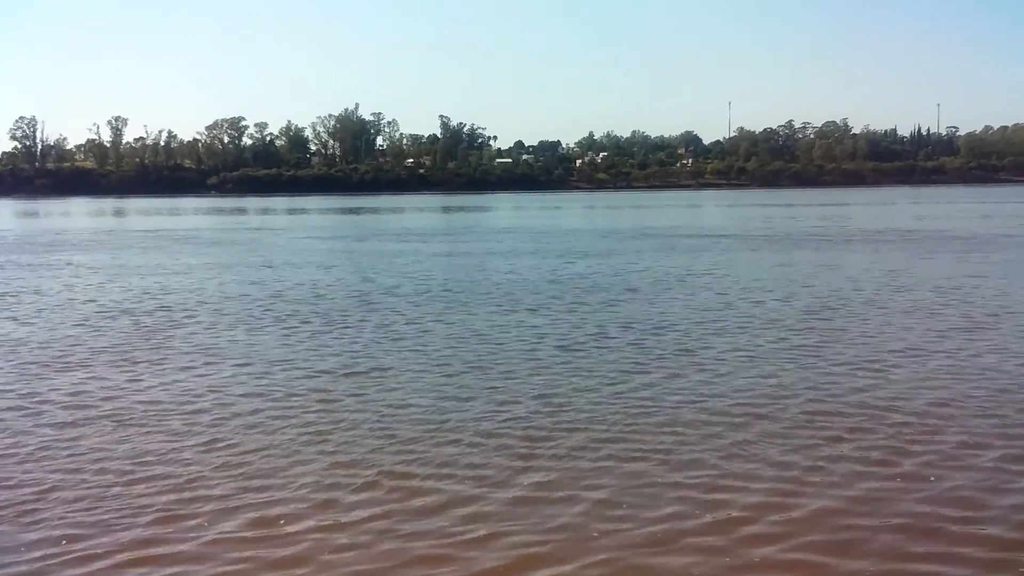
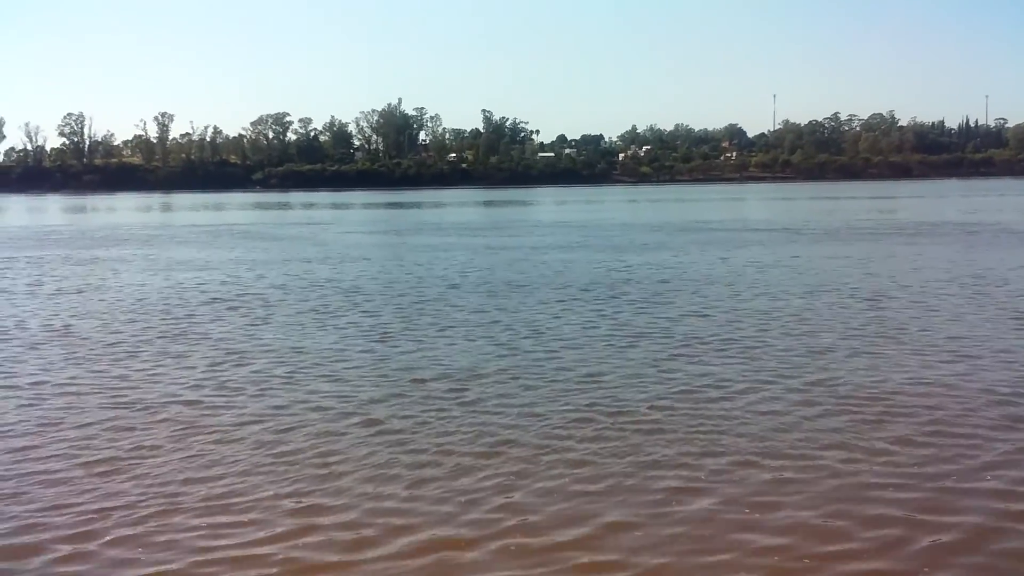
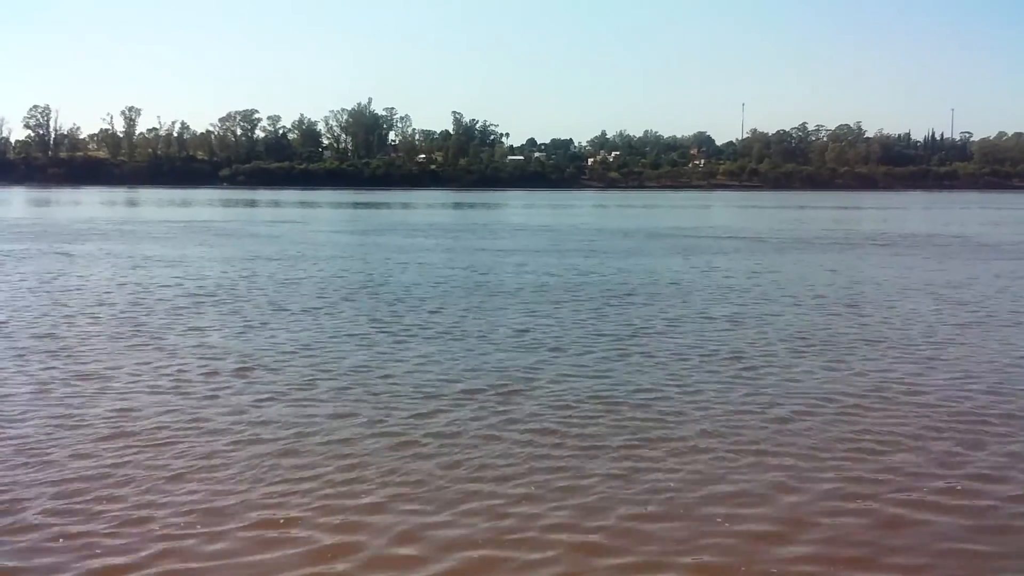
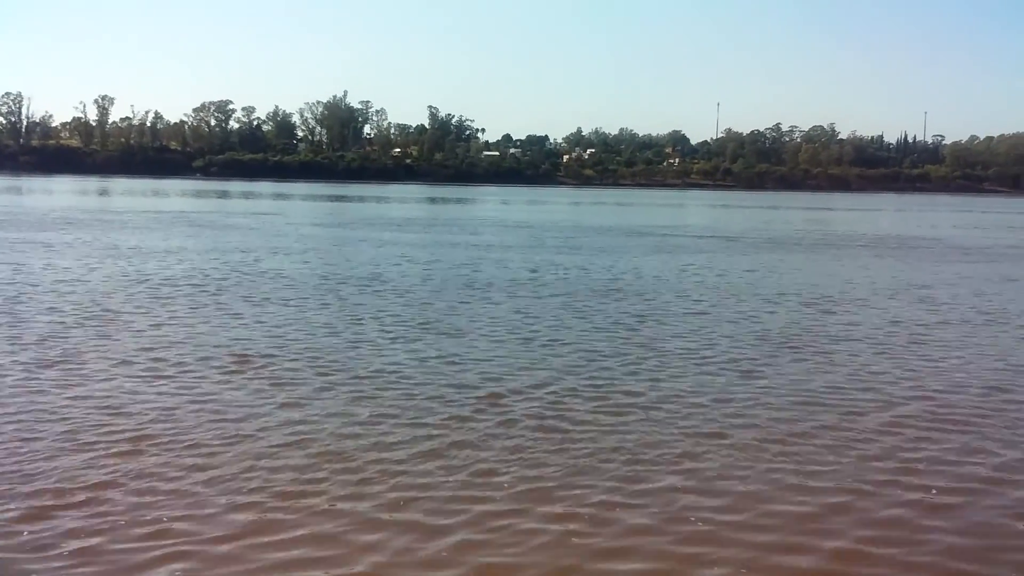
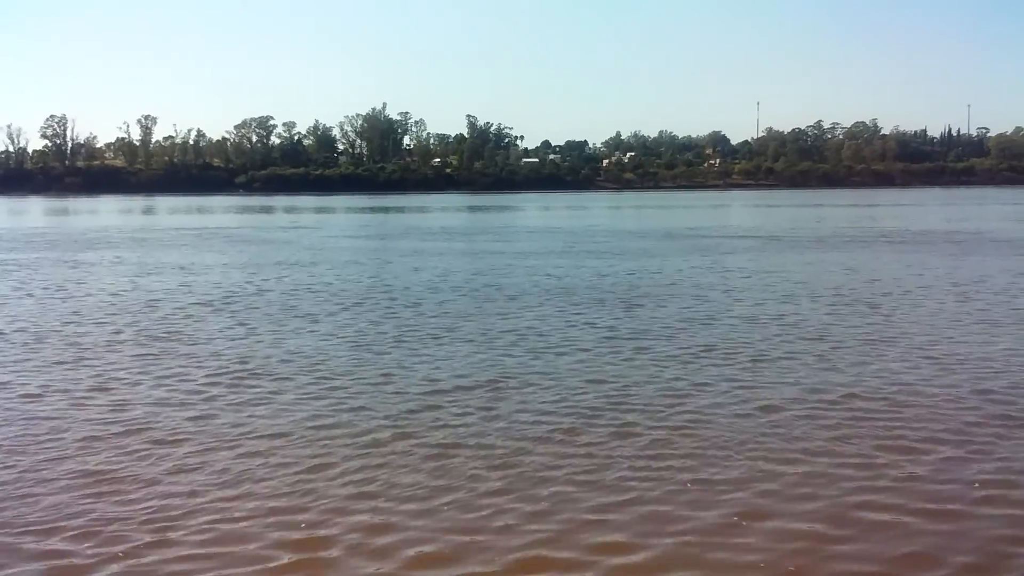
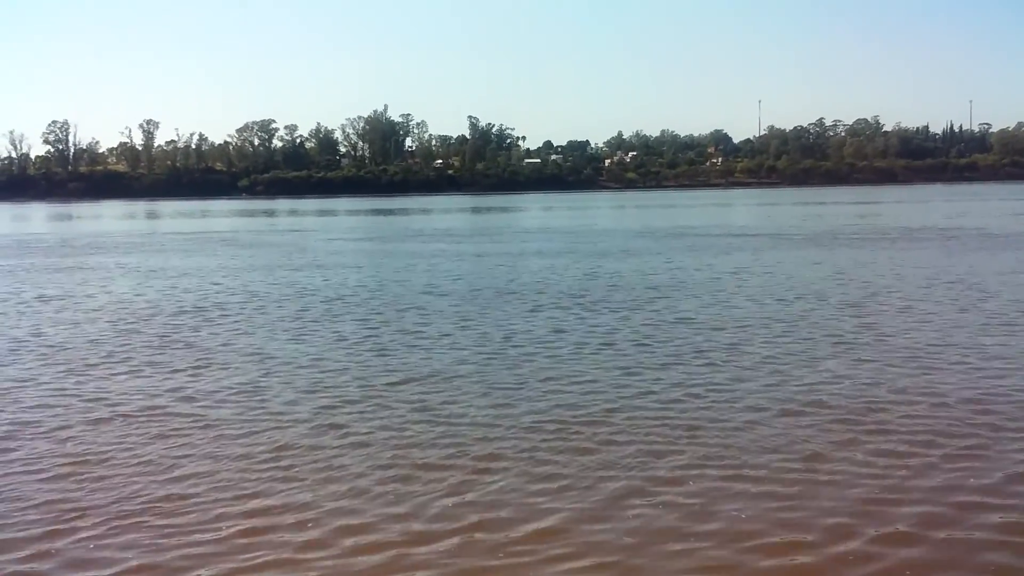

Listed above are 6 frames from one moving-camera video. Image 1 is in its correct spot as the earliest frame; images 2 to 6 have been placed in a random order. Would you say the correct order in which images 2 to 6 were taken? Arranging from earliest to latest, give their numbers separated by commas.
6, 2, 5, 3, 4
